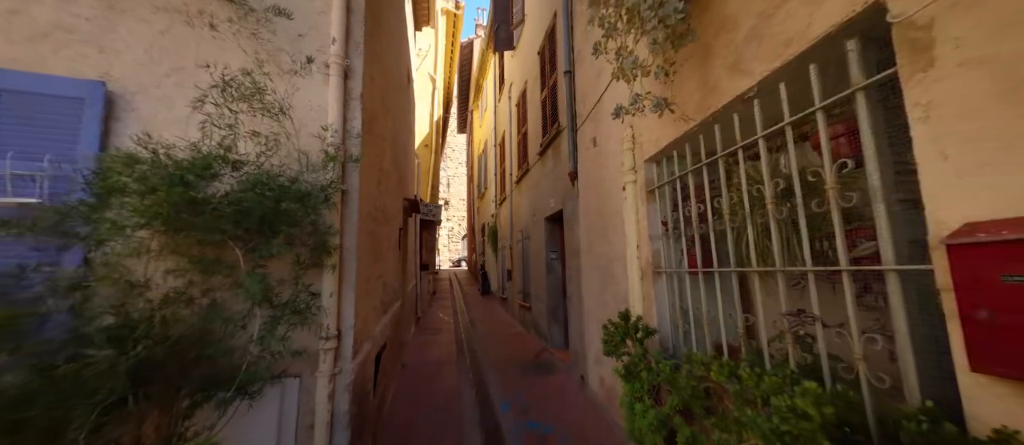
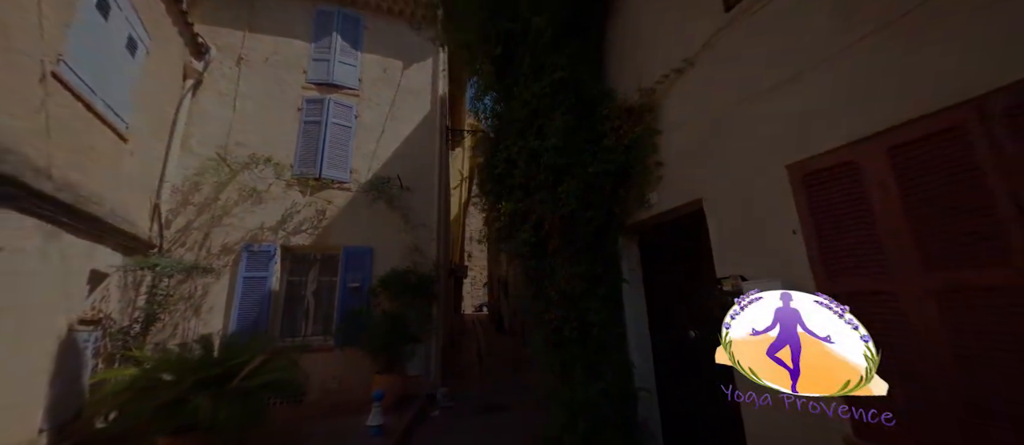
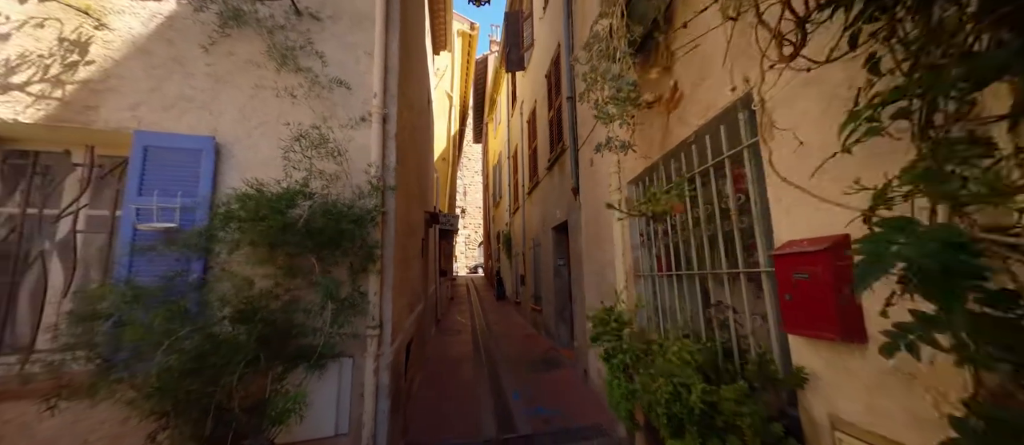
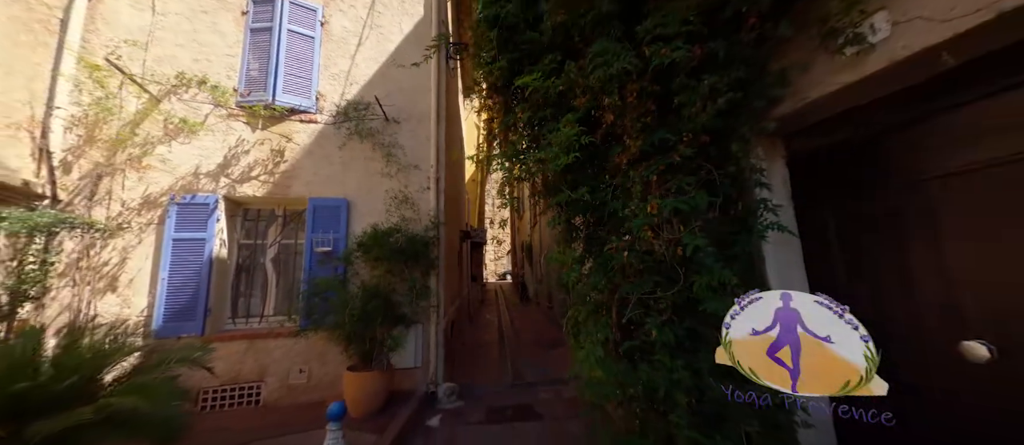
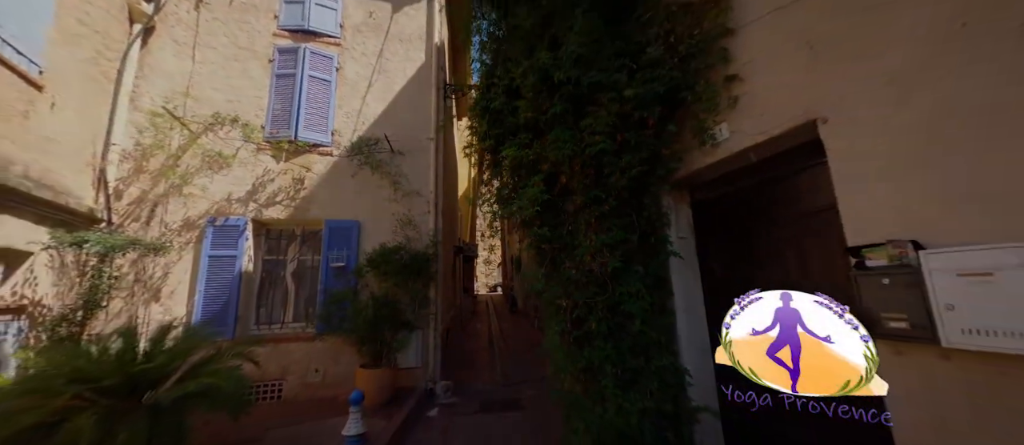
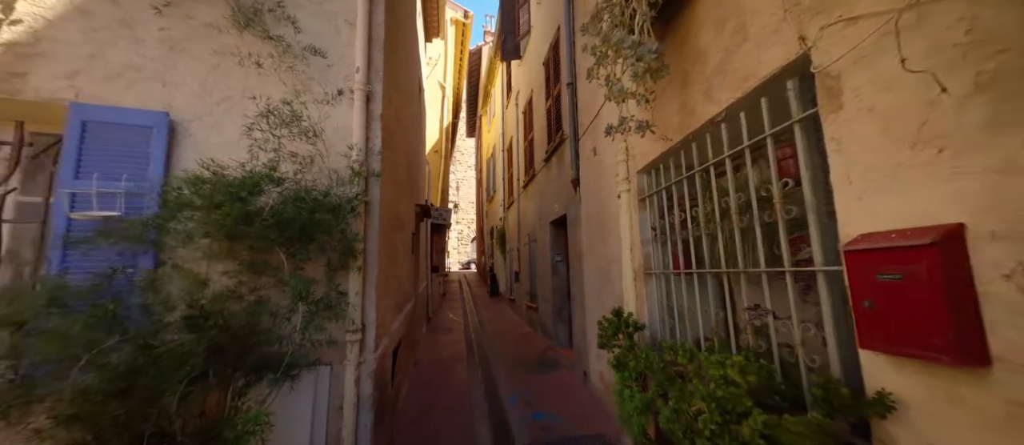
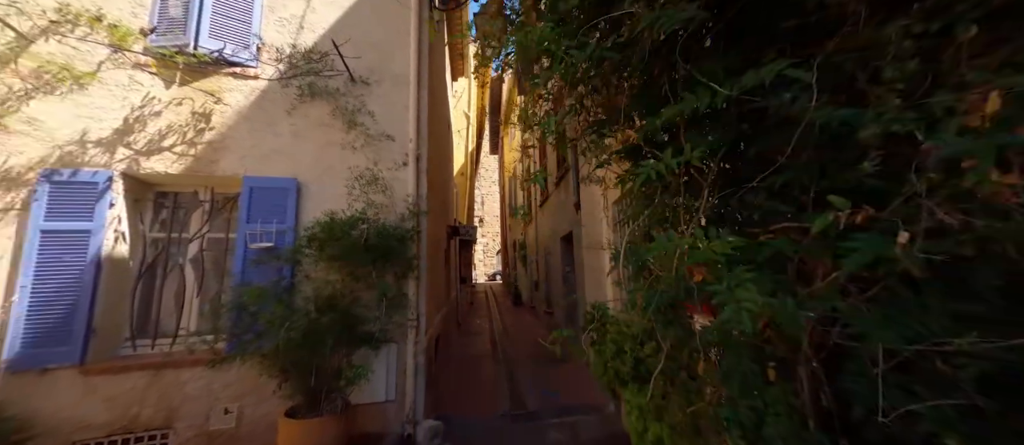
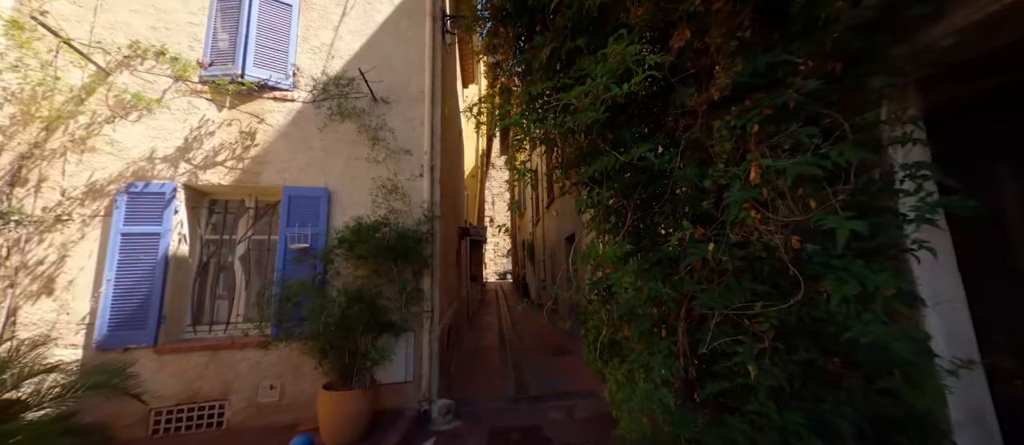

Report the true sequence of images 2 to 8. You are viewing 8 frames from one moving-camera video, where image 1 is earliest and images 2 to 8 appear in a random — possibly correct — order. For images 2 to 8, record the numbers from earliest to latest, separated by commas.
6, 3, 7, 8, 4, 5, 2
